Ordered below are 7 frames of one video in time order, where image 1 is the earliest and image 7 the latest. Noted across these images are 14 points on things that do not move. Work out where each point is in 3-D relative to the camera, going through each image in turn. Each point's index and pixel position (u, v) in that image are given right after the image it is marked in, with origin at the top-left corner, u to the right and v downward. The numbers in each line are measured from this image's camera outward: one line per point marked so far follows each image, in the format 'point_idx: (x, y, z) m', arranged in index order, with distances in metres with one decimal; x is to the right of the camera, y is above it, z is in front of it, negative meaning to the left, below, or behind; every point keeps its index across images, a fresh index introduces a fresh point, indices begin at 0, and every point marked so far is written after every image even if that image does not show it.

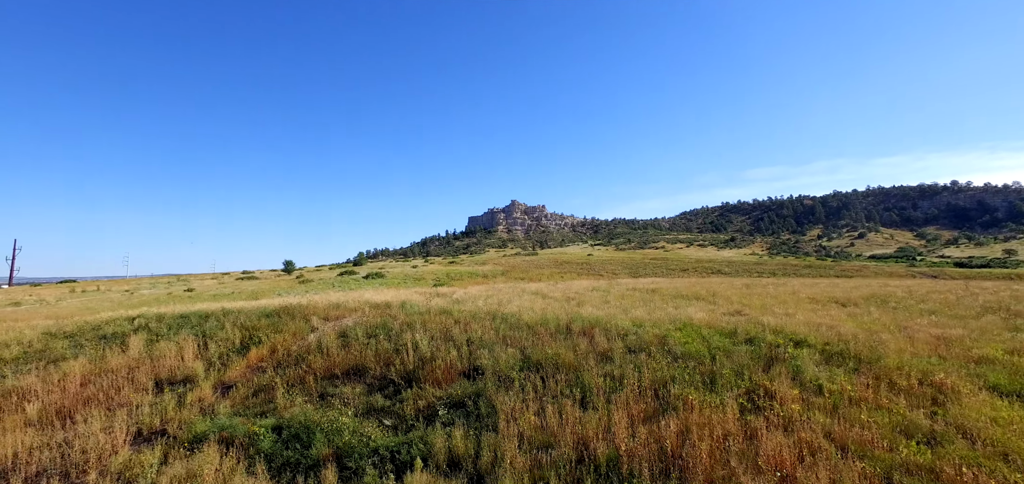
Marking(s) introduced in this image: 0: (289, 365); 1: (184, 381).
0: (-4.3, -2.3, +8.5) m
1: (-6.1, -2.5, +8.3) m
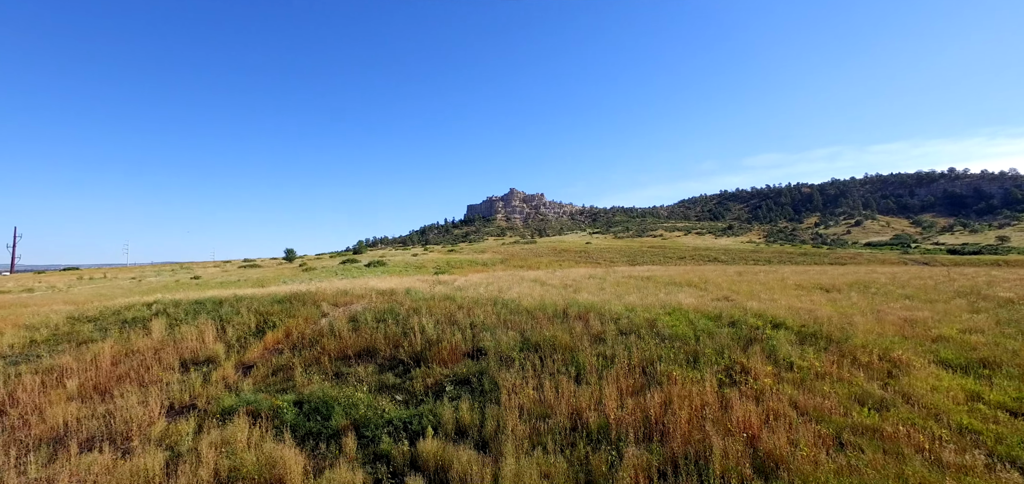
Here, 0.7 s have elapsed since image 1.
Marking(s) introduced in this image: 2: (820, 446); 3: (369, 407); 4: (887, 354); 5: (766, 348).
0: (-4.2, -2.1, +9.1) m
1: (-6.1, -2.3, +8.9) m
2: (+3.2, -2.1, +4.6) m
3: (-2.2, -2.5, +6.8) m
4: (+5.4, -1.6, +6.5) m
5: (+4.0, -1.7, +7.0) m
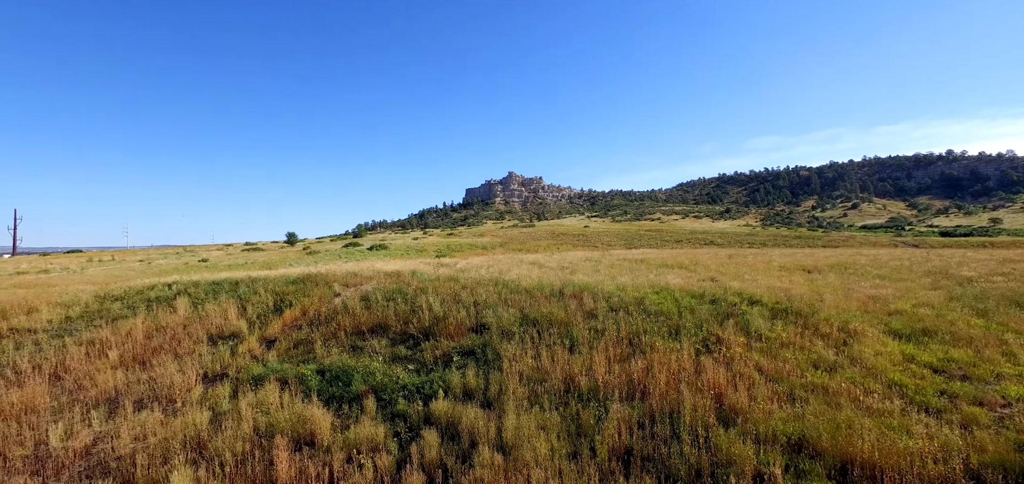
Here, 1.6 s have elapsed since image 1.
0: (-4.2, -1.8, +9.9) m
1: (-6.1, -2.0, +9.7) m
2: (+3.2, -1.9, +5.4) m
3: (-2.2, -2.3, +7.7) m
4: (+5.5, -1.4, +7.3) m
5: (+4.0, -1.4, +7.8) m
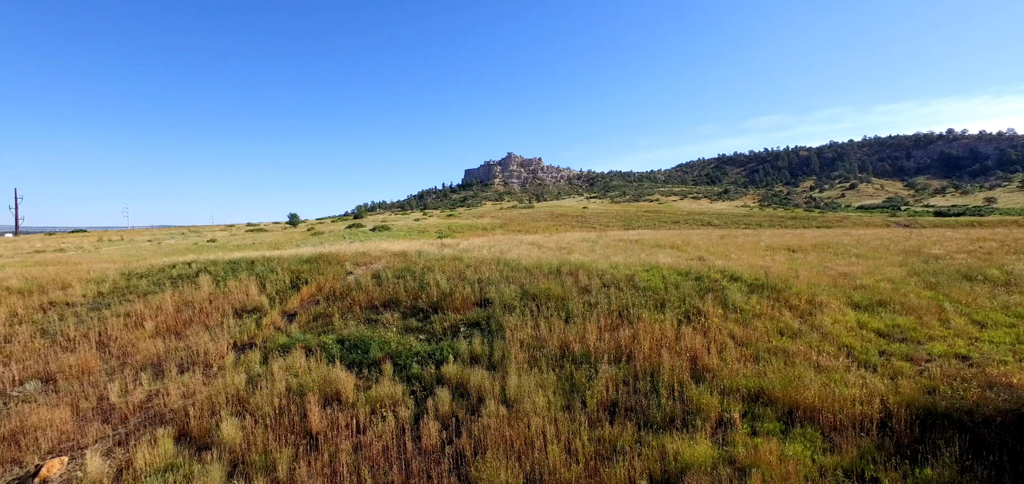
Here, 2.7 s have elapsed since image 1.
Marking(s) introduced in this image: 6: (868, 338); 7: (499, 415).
0: (-4.2, -1.3, +10.7) m
1: (-6.1, -1.6, +10.5) m
2: (+3.2, -1.7, +6.3) m
3: (-2.2, -1.9, +8.5) m
4: (+5.5, -1.0, +8.1) m
5: (+4.1, -1.1, +8.7) m
6: (+5.0, -1.3, +6.3) m
7: (-0.2, -2.3, +6.0) m
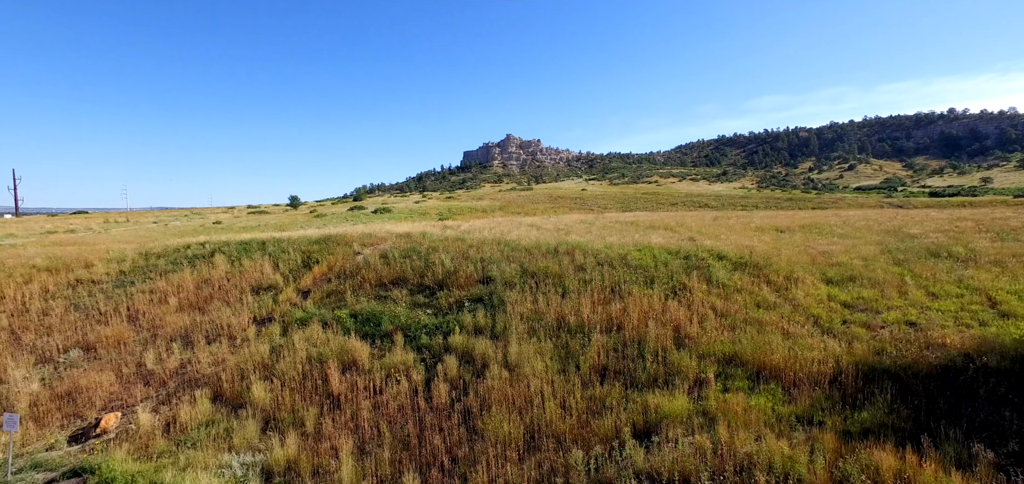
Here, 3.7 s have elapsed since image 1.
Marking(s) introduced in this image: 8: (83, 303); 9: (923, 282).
0: (-4.2, -0.9, +11.4) m
1: (-6.1, -1.1, +11.2) m
2: (+3.2, -1.4, +7.0) m
3: (-2.1, -1.5, +9.2) m
4: (+5.5, -0.6, +8.8) m
5: (+4.1, -0.7, +9.3) m
6: (+5.0, -1.0, +7.0) m
7: (-0.2, -2.0, +6.7) m
8: (-9.7, -1.4, +10.0) m
9: (+6.9, -0.7, +7.5) m
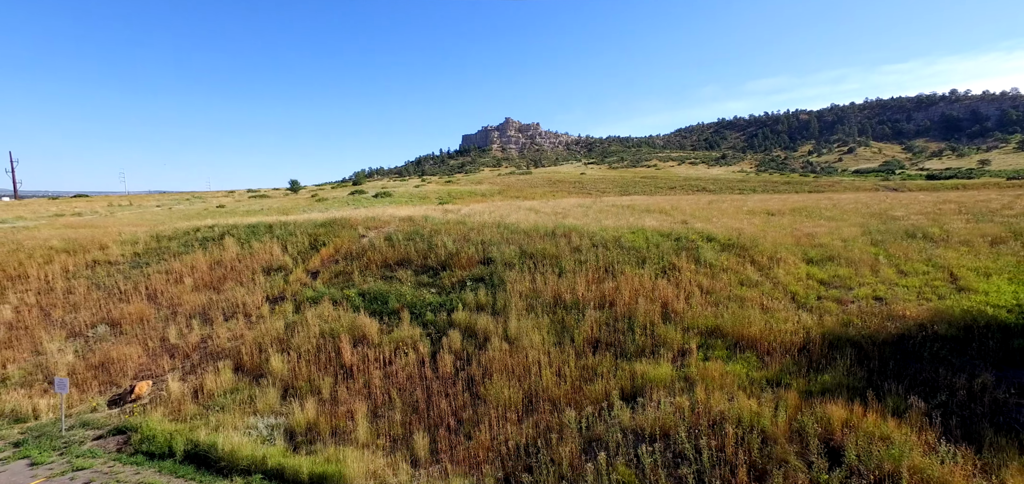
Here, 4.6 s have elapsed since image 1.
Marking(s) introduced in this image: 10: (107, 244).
0: (-4.2, -0.4, +11.9) m
1: (-6.1, -0.7, +11.7) m
2: (+3.2, -1.1, +7.5) m
3: (-2.2, -1.2, +9.7) m
4: (+5.5, -0.3, +9.3) m
5: (+4.1, -0.3, +9.9) m
6: (+5.0, -0.7, +7.5) m
7: (-0.2, -1.7, +7.2) m
8: (-9.7, -1.0, +10.6) m
9: (+6.9, -0.3, +8.0) m
10: (-11.8, -0.1, +13.0) m
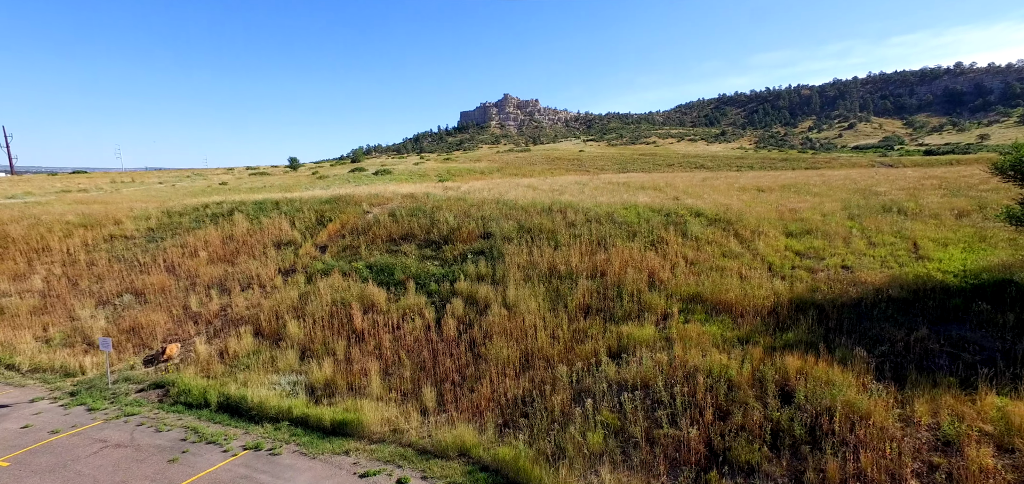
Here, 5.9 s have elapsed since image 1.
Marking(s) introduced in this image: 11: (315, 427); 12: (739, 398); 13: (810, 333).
0: (-4.3, +0.3, +12.4) m
1: (-6.1, 0.0, +12.2) m
2: (+3.2, -0.6, +8.1) m
3: (-2.2, -0.6, +10.3) m
4: (+5.4, +0.3, +9.9) m
5: (+4.0, +0.3, +10.4) m
6: (+5.0, -0.3, +8.1) m
7: (-0.2, -1.3, +7.9) m
8: (-9.7, -0.4, +11.1) m
9: (+6.8, +0.2, +8.6) m
10: (-11.8, +0.6, +13.5) m
11: (-2.4, -2.3, +5.5) m
12: (+2.5, -1.7, +4.8) m
13: (+3.7, -1.1, +5.5) m
